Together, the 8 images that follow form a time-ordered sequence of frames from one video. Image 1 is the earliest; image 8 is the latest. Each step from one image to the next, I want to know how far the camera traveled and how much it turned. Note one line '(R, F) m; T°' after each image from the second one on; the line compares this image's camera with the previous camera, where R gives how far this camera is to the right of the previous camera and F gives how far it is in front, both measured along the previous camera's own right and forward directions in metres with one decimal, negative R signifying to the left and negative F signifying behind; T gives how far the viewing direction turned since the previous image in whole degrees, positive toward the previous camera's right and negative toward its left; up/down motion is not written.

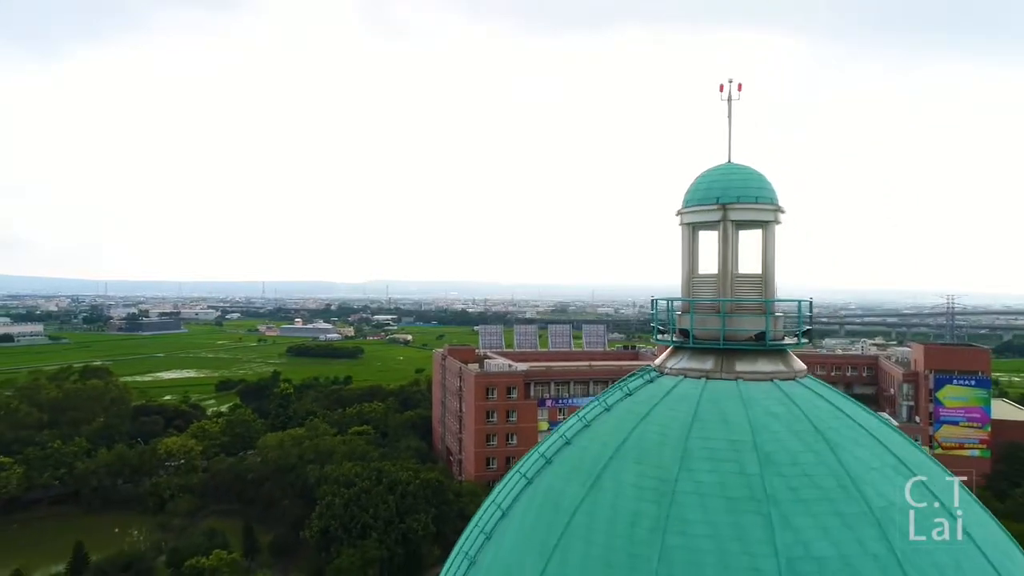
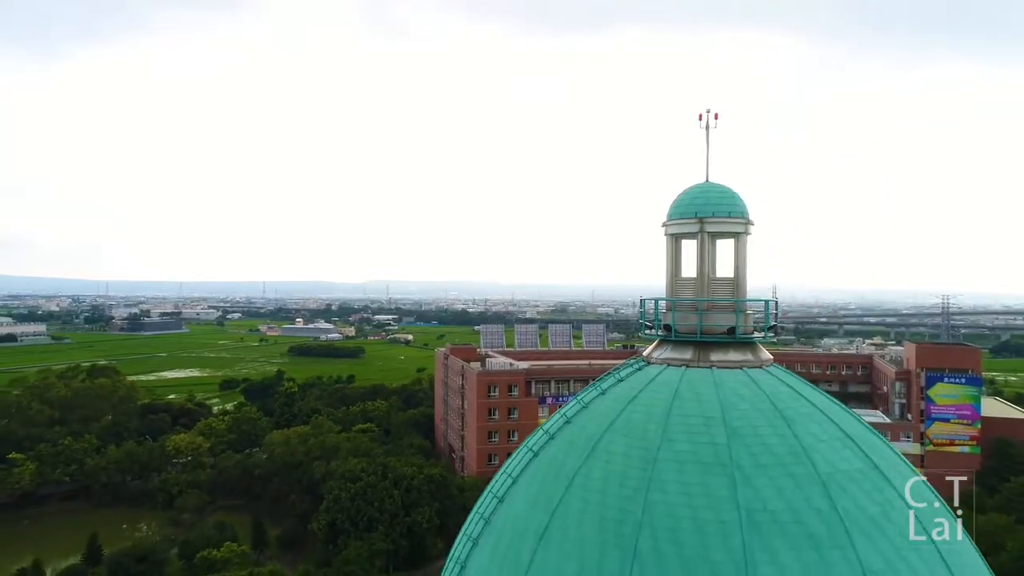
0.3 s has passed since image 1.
(-0.1, -0.7) m; 0°
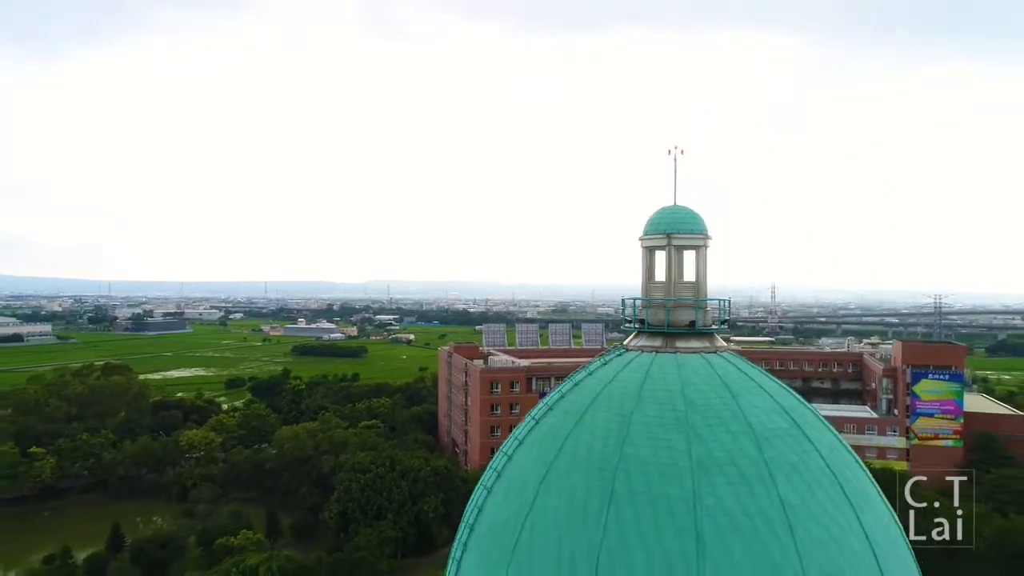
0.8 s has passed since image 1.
(-0.1, -1.3) m; 0°
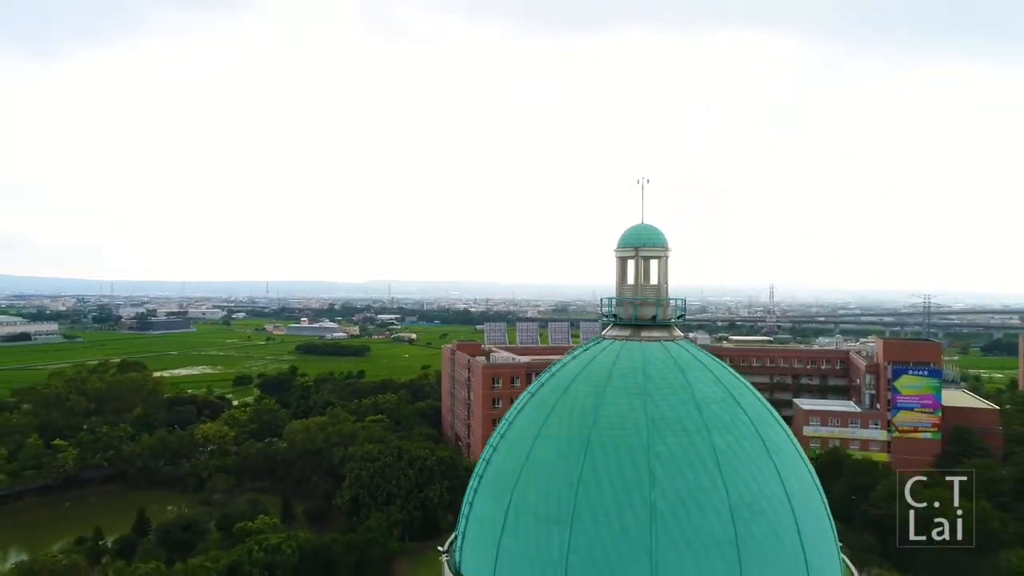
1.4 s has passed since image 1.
(0.0, -1.7) m; 0°
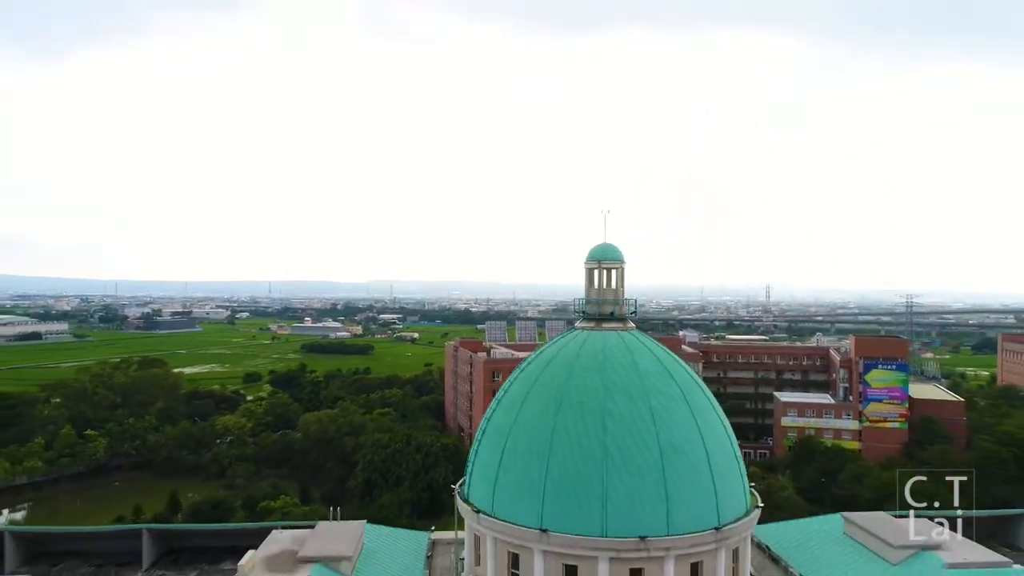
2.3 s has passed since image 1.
(+0.1, -2.7) m; 0°
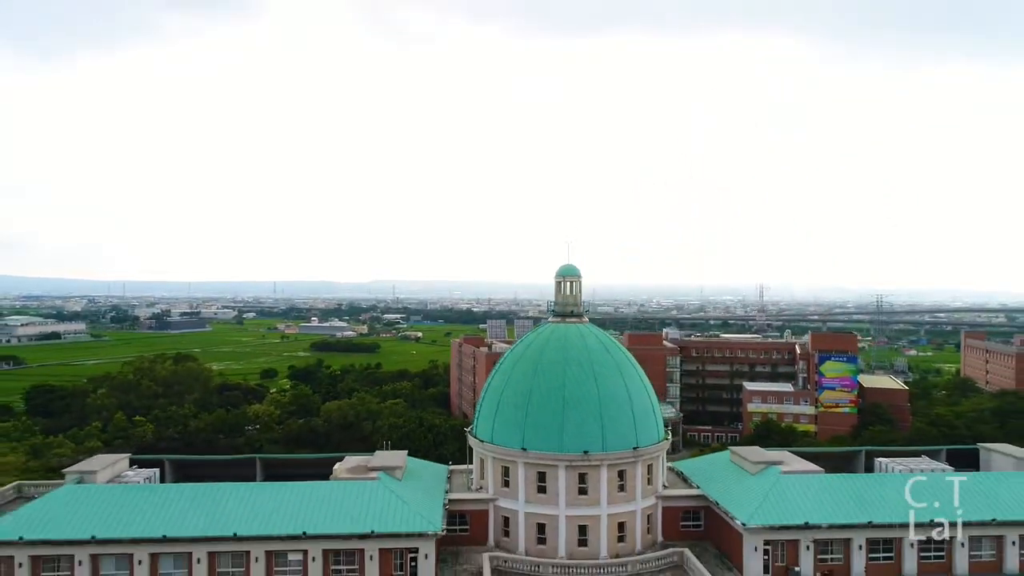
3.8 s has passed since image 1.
(+0.2, -5.2) m; 0°
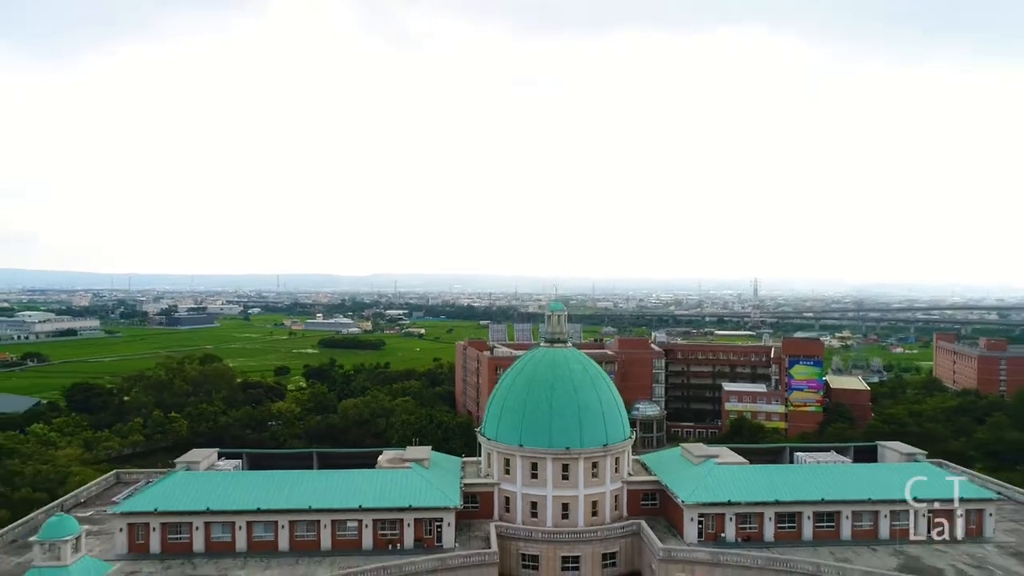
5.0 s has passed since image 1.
(0.0, -4.5) m; 0°
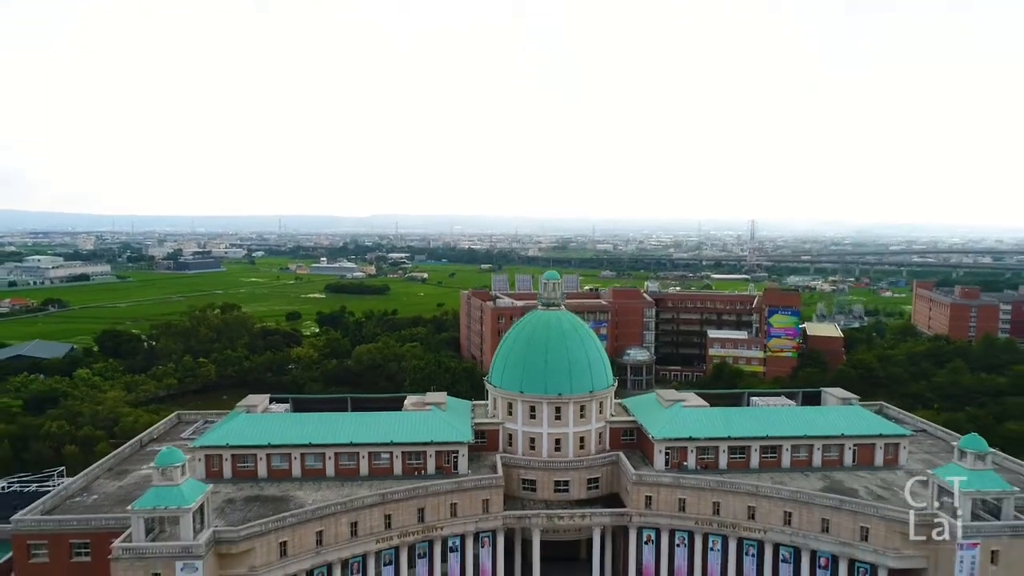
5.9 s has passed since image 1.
(-0.1, -3.5) m; 0°
